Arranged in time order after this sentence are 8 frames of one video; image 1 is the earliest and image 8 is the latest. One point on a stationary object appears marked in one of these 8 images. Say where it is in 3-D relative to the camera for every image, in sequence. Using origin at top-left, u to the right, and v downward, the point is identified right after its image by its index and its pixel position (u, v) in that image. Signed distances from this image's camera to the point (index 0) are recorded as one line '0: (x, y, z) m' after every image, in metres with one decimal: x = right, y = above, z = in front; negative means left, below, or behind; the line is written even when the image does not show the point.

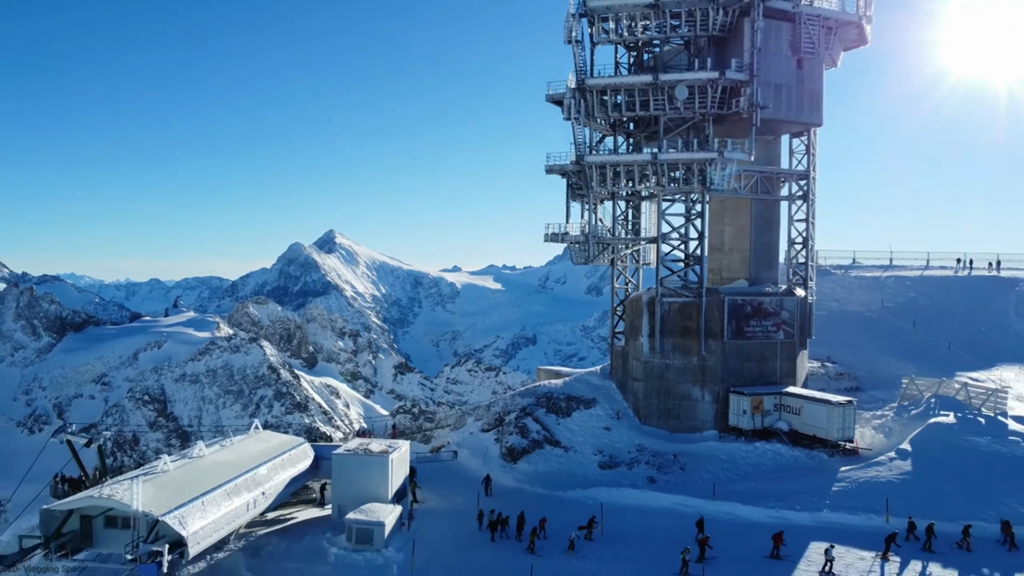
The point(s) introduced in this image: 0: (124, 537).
0: (-11.0, -7.3, +20.4) m
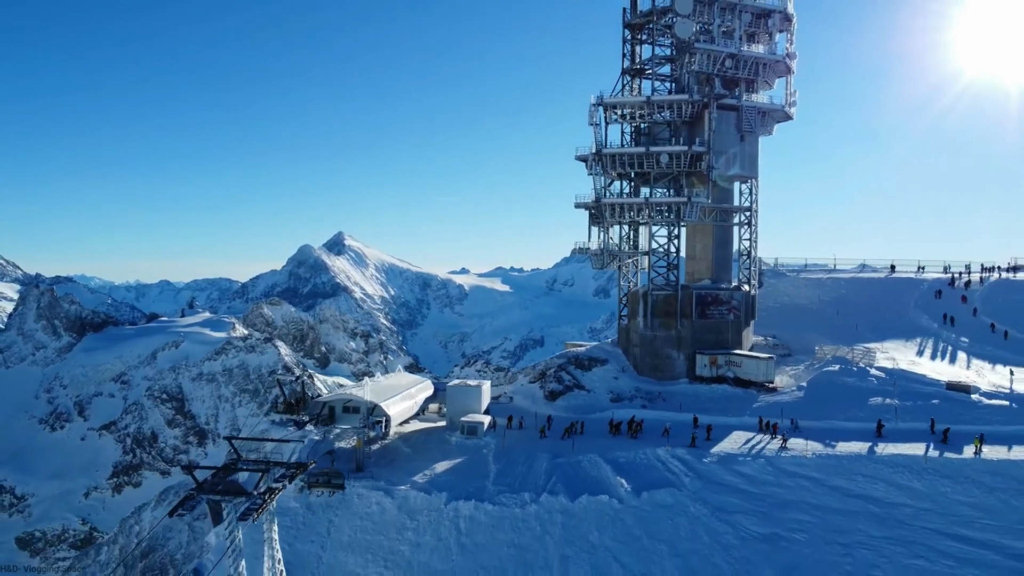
0: (-8.3, -7.0, +36.0) m
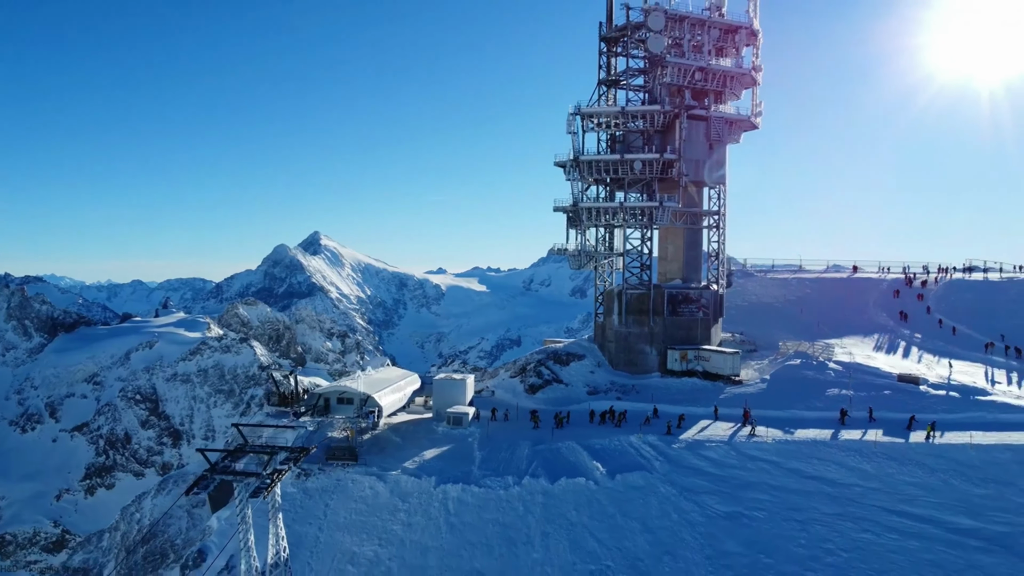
0: (-9.2, -6.9, +38.1) m
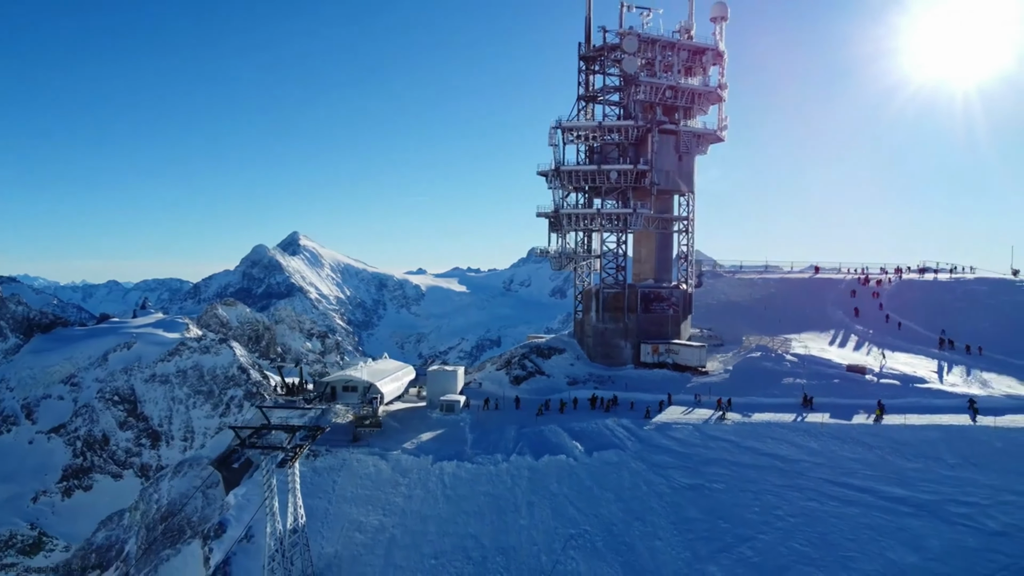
0: (-10.0, -6.8, +41.9) m
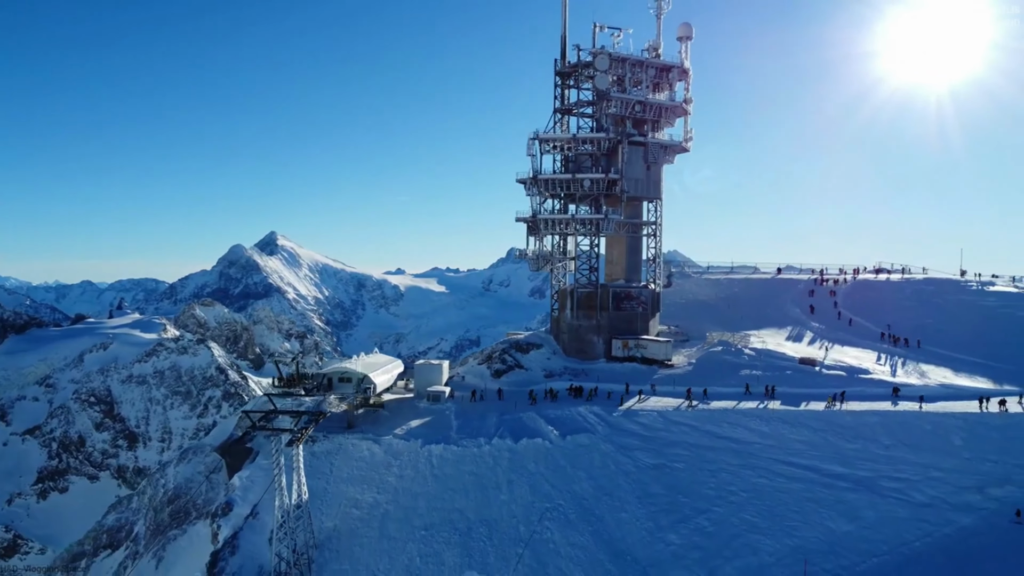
0: (-11.3, -6.8, +45.5) m
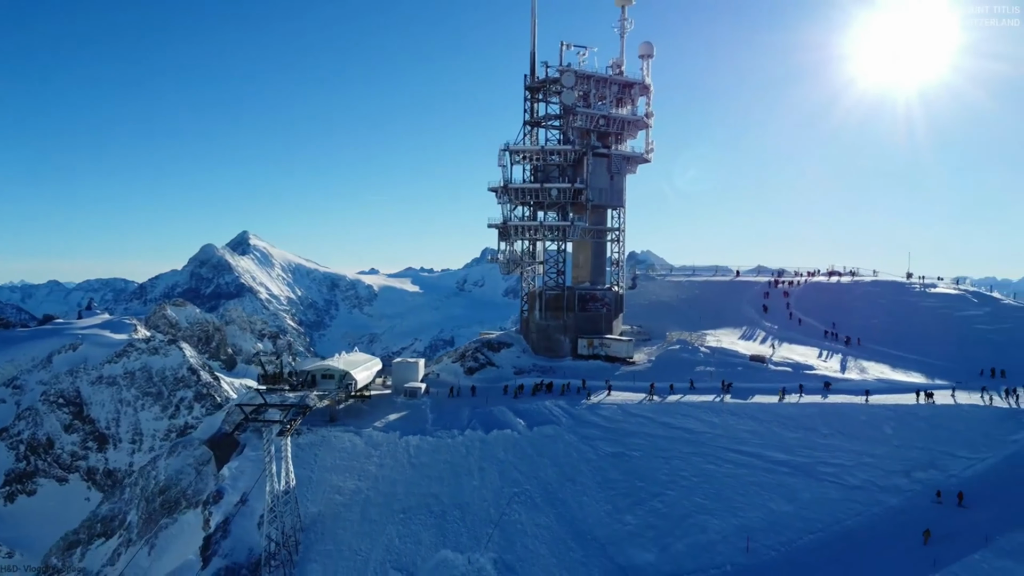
0: (-13.3, -7.0, +48.6) m
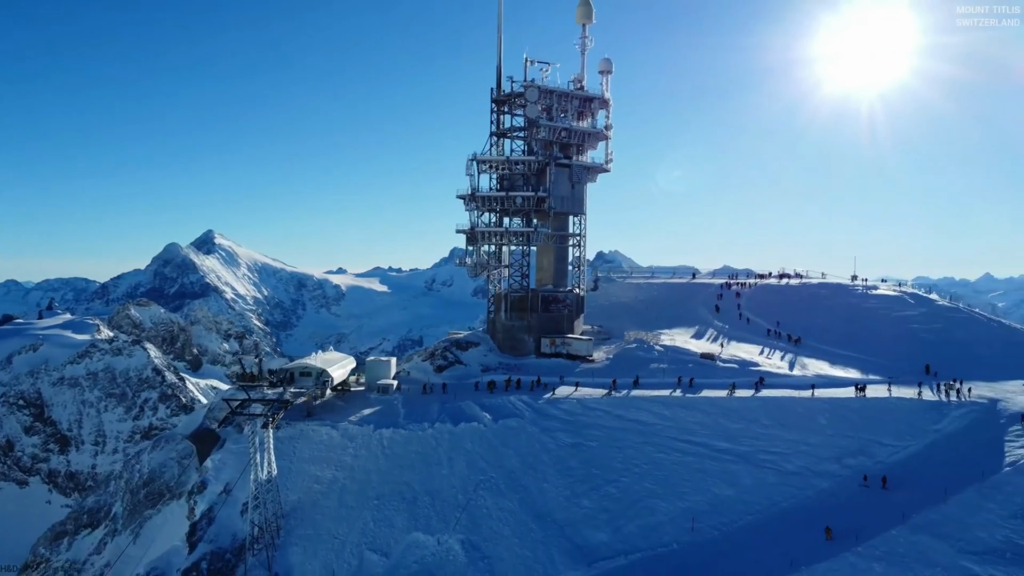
0: (-15.9, -7.2, +51.6) m
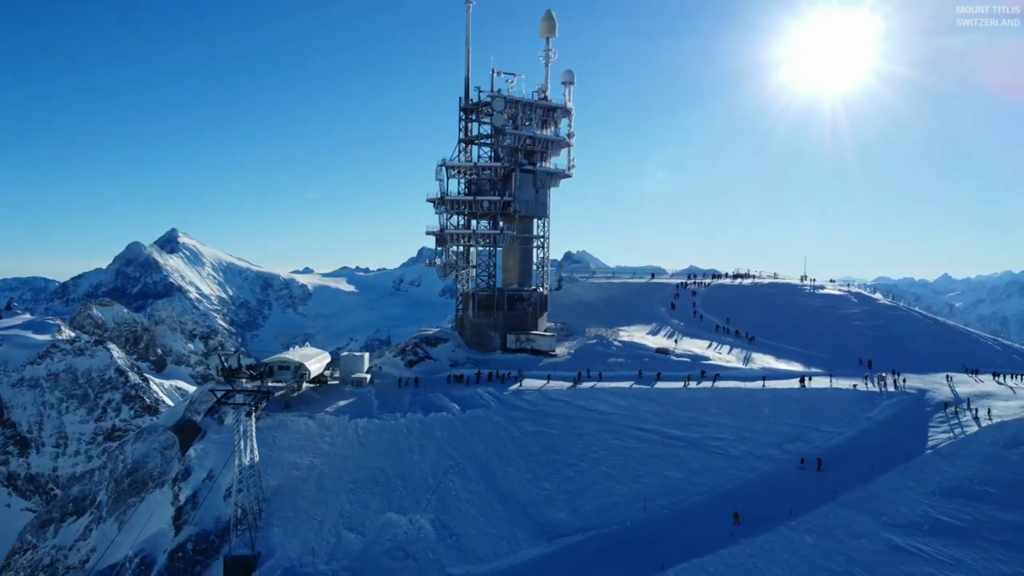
0: (-18.7, -7.2, +54.5) m
